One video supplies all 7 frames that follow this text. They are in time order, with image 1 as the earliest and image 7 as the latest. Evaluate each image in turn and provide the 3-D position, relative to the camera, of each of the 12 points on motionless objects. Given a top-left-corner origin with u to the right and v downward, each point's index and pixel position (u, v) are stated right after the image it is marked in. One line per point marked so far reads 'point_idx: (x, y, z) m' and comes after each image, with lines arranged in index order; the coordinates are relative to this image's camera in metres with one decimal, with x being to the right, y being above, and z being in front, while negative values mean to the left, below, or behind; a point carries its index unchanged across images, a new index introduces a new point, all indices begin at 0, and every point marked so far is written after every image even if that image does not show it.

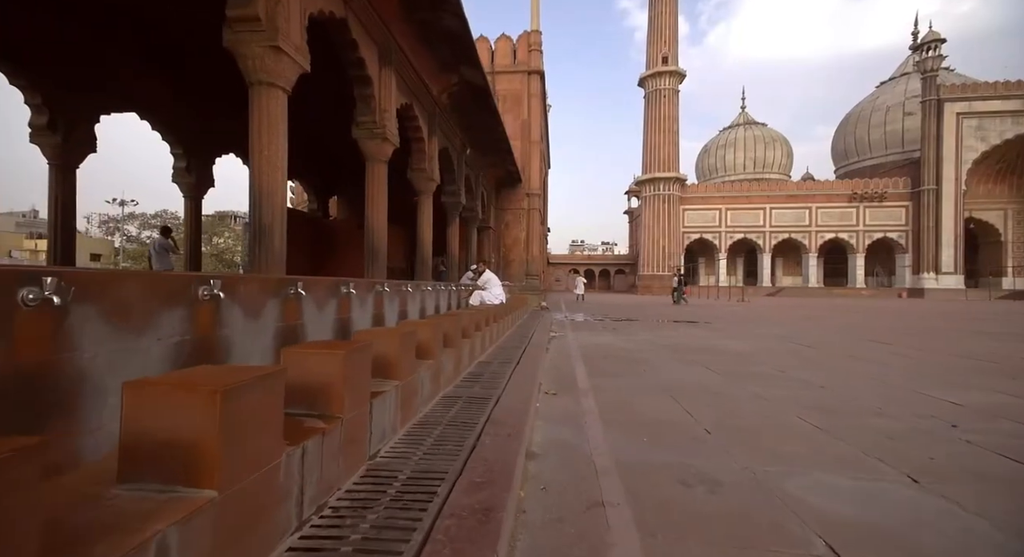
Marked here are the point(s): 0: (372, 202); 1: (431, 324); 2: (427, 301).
0: (-1.8, +1.0, +6.1) m
1: (-0.5, -0.3, +3.2) m
2: (-1.0, -0.3, +5.7) m
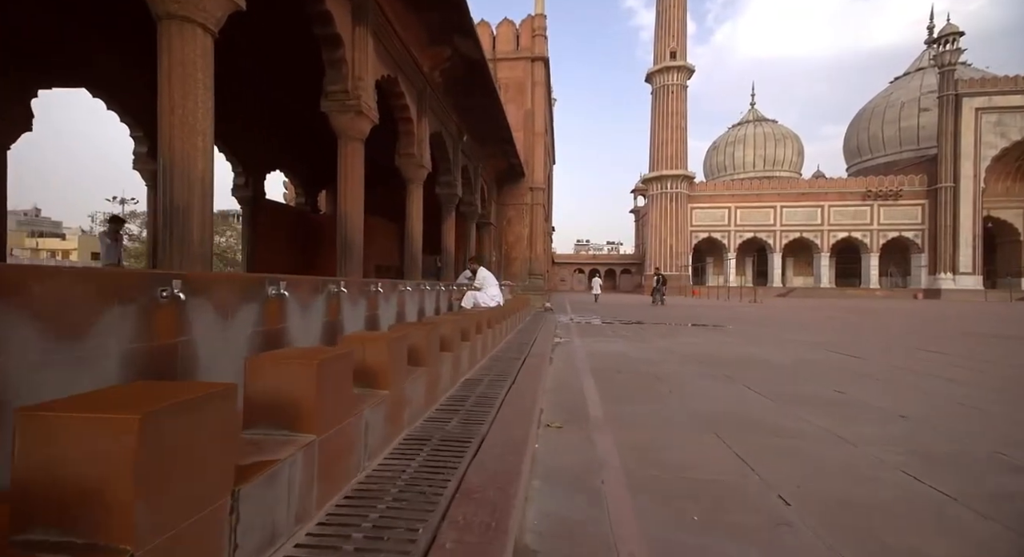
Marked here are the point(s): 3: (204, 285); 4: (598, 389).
0: (-1.8, +1.0, +5.2) m
1: (-0.6, -0.3, +2.3) m
2: (-1.1, -0.3, +4.8) m
3: (-1.3, 0.0, +2.0) m
4: (+0.8, -1.0, +4.1) m
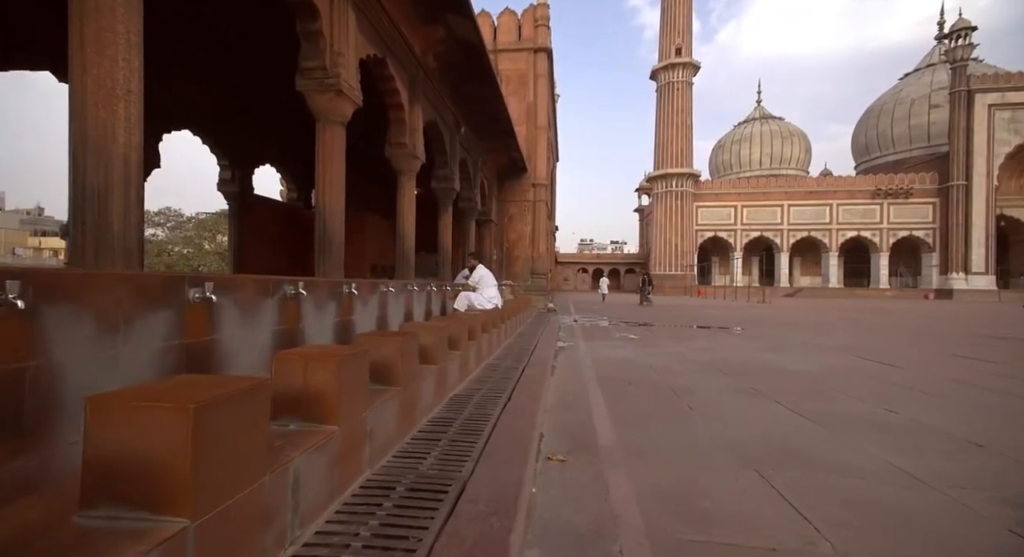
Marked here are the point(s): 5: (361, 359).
0: (-1.8, +1.0, +4.7) m
1: (-0.6, -0.3, +1.7) m
2: (-1.1, -0.3, +4.3) m
3: (-1.3, 0.0, +1.5) m
4: (+0.7, -1.0, +3.5) m
5: (-0.6, -0.3, +2.0) m
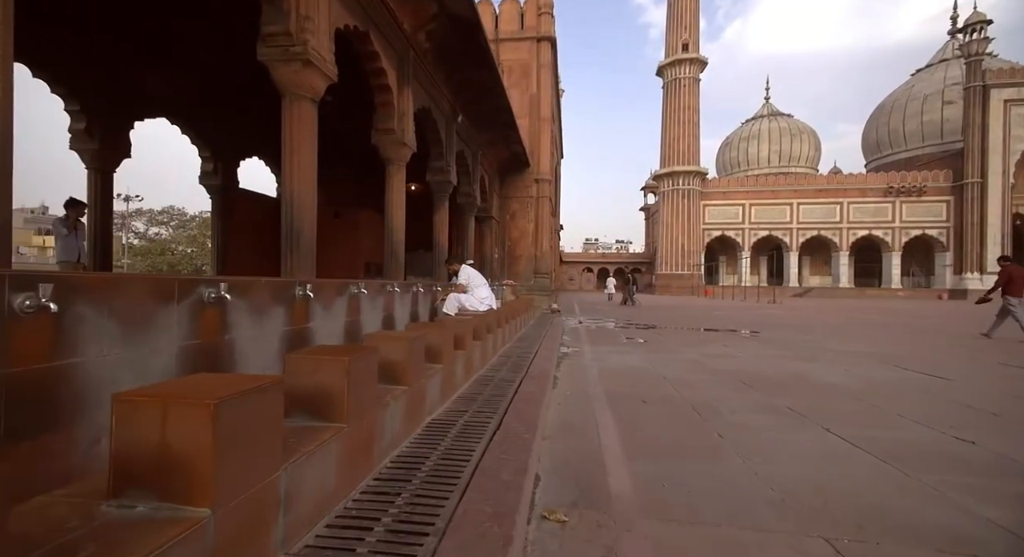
0: (-1.9, +1.0, +4.1) m
1: (-0.7, -0.3, +1.1) m
2: (-1.1, -0.3, +3.7) m
3: (-1.4, 0.0, +0.8) m
4: (+0.7, -1.0, +2.9) m
5: (-0.7, -0.3, +1.4) m
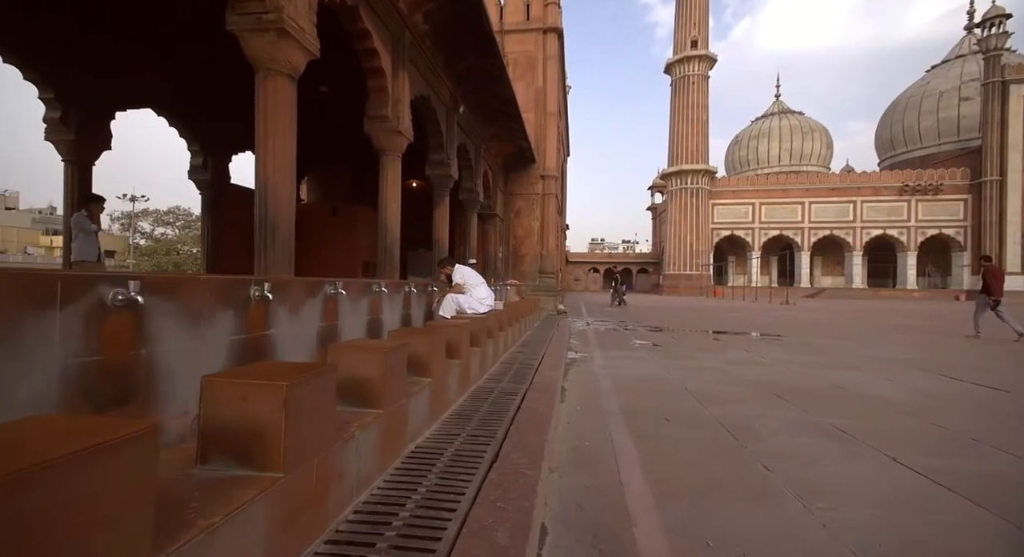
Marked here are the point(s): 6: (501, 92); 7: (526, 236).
0: (-1.8, +1.0, +3.6) m
1: (-0.7, -0.3, +0.6) m
2: (-1.1, -0.3, +3.2) m
3: (-1.4, 0.0, +0.4) m
4: (+0.7, -0.9, +2.4) m
5: (-0.7, -0.3, +0.9) m
6: (-0.2, +3.4, +8.7) m
7: (+0.4, +1.2, +13.3) m
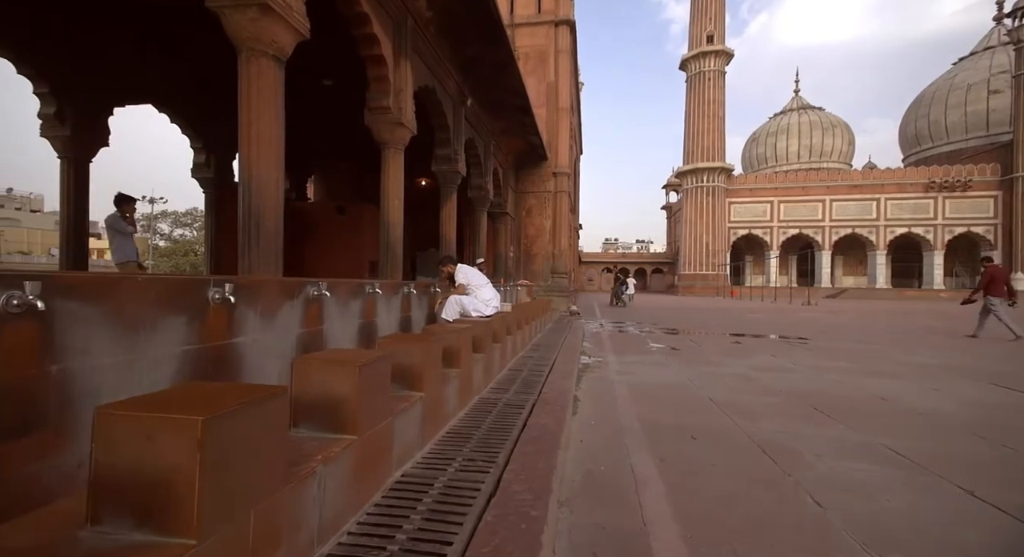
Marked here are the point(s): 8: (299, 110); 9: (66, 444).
0: (-1.8, +1.0, +3.3) m
1: (-0.8, -0.3, +0.3) m
2: (-1.1, -0.3, +2.9) m
3: (-1.5, 0.0, +0.1) m
4: (+0.7, -0.9, +2.0) m
5: (-0.7, -0.3, +0.6) m
6: (0.0, +3.4, +8.4) m
7: (+0.7, +1.2, +12.9) m
8: (-3.7, +2.9, +8.3) m
9: (-1.3, -0.5, +1.4) m
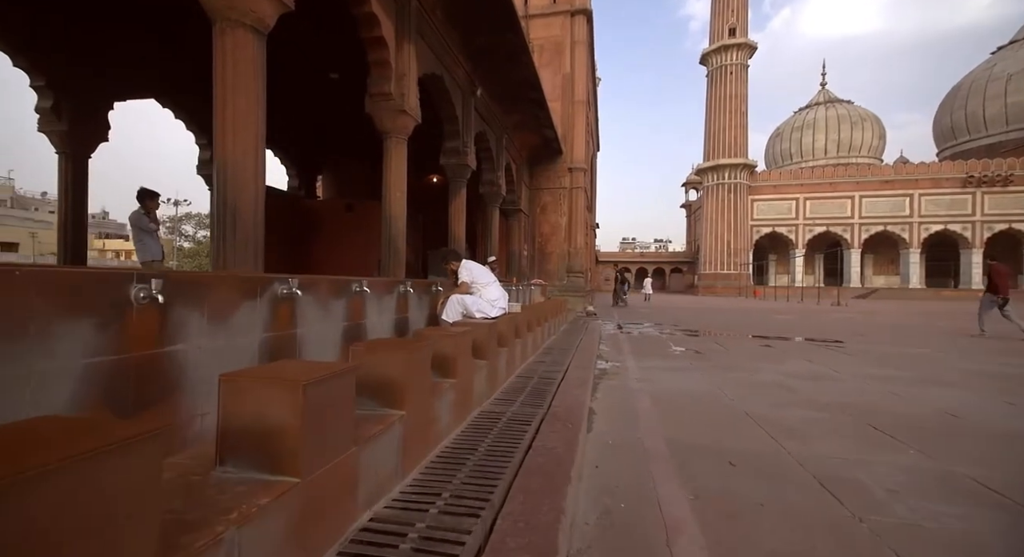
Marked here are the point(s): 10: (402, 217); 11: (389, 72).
0: (-1.8, +1.0, +3.0) m
1: (-0.8, -0.3, -0.1) m
2: (-1.1, -0.3, +2.5) m
3: (-1.5, 0.0, -0.3) m
4: (+0.7, -0.9, +1.6) m
5: (-0.8, -0.3, +0.2) m
6: (+0.2, +3.4, +8.0) m
7: (+1.1, +1.2, +12.5) m
8: (-3.5, +2.9, +8.0) m
9: (-1.3, -0.5, +1.0) m
10: (-1.2, +0.7, +5.4) m
11: (-1.3, +2.1, +5.0) m
